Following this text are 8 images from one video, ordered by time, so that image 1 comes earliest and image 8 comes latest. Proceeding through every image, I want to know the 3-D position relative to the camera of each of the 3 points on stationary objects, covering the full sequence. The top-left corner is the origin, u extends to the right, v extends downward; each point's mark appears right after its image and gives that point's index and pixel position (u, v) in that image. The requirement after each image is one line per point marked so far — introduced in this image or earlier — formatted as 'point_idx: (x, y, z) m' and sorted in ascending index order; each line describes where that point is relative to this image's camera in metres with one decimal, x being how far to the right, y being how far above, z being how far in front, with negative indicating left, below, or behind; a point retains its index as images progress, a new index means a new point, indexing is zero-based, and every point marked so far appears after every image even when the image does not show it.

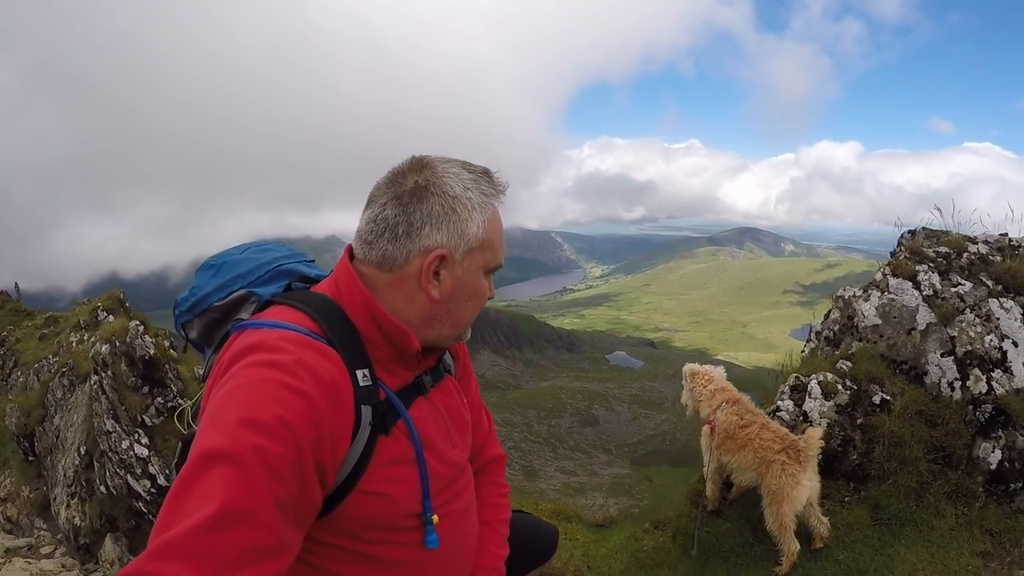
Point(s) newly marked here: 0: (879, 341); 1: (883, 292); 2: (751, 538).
0: (+7.2, -1.0, +11.3) m
1: (+7.5, 0.0, +11.8) m
2: (+4.2, -4.4, +9.9) m
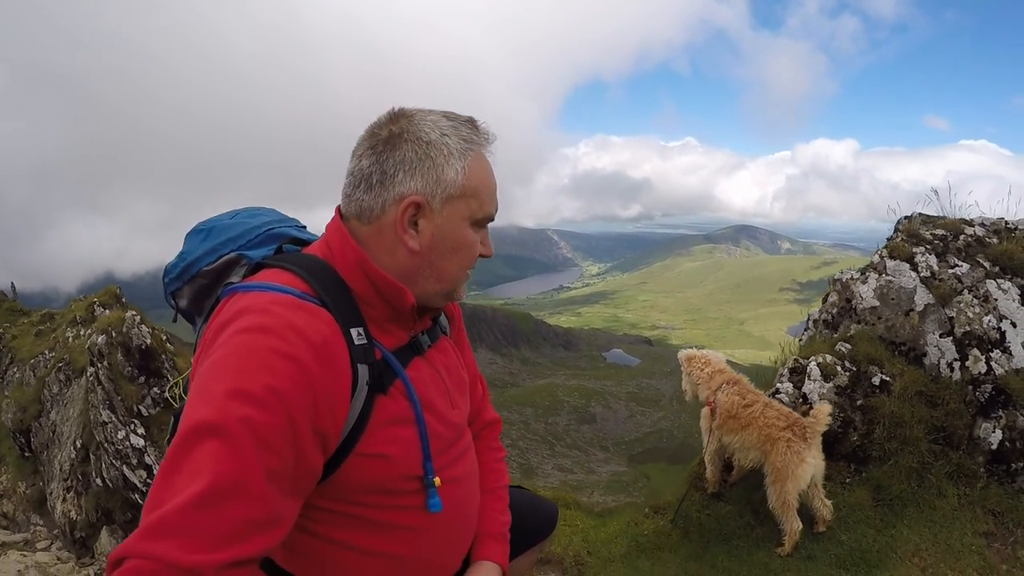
0: (+7.2, -0.7, +11.2) m
1: (+7.5, +0.3, +11.7) m
2: (+4.2, -4.0, +9.8) m
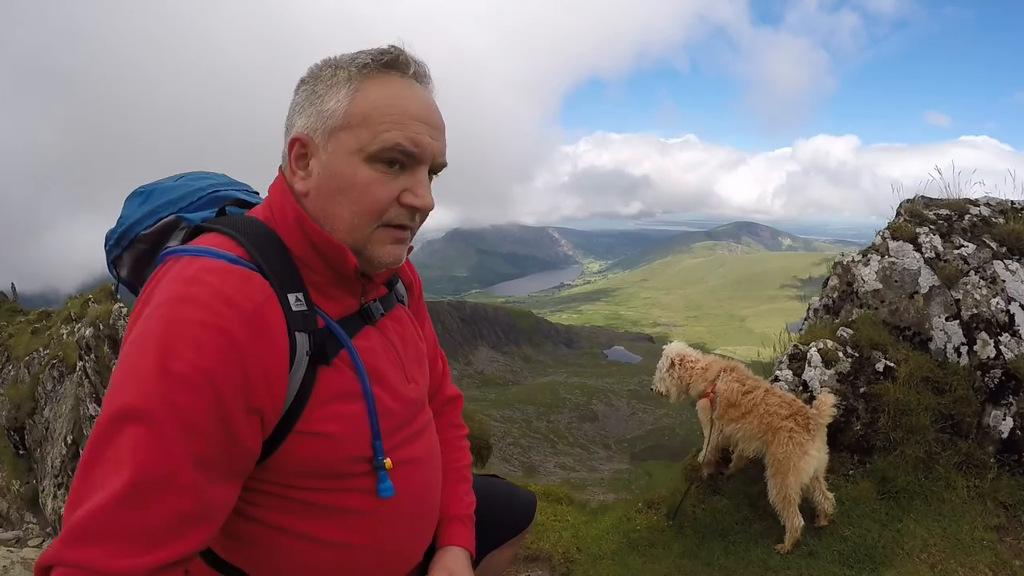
0: (+6.9, -0.4, +10.7) m
1: (+7.2, +0.6, +11.2) m
2: (+3.9, -3.7, +9.3) m
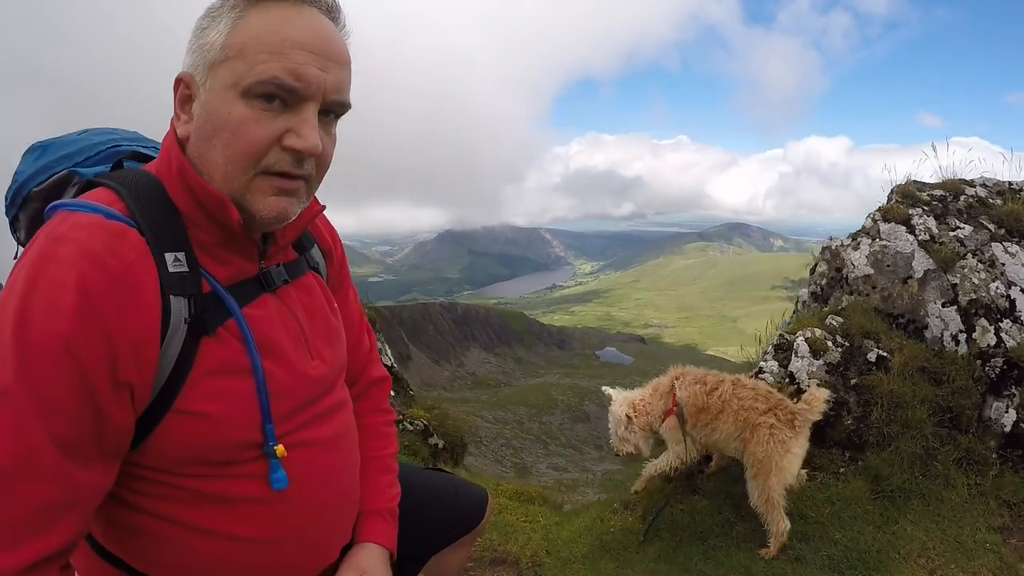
0: (+6.3, -0.1, +10.0) m
1: (+6.6, +0.9, +10.5) m
2: (+3.3, -3.4, +8.5) m
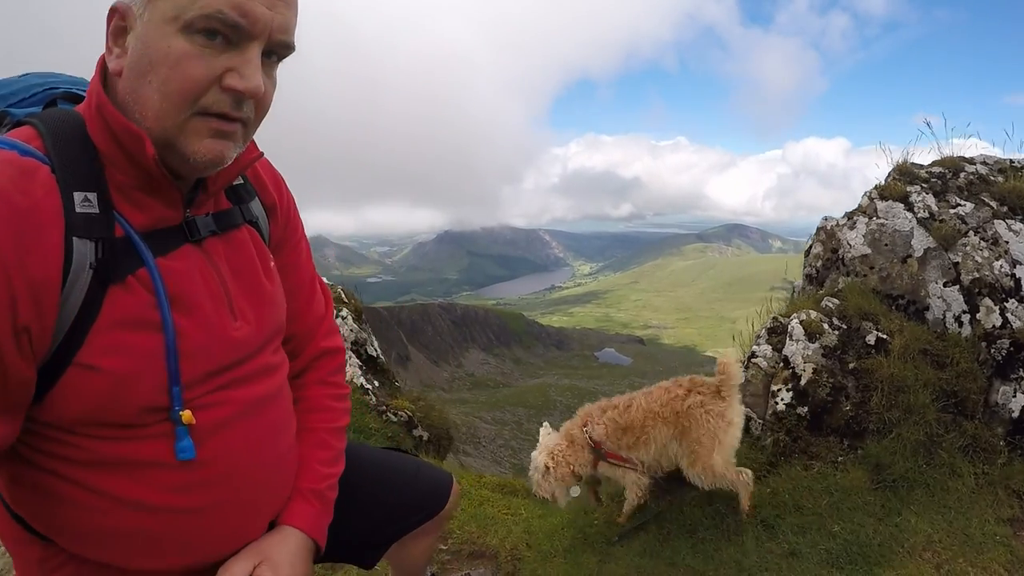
0: (+6.0, +0.2, +9.5) m
1: (+6.3, +1.2, +10.0) m
2: (+3.0, -3.1, +8.0) m
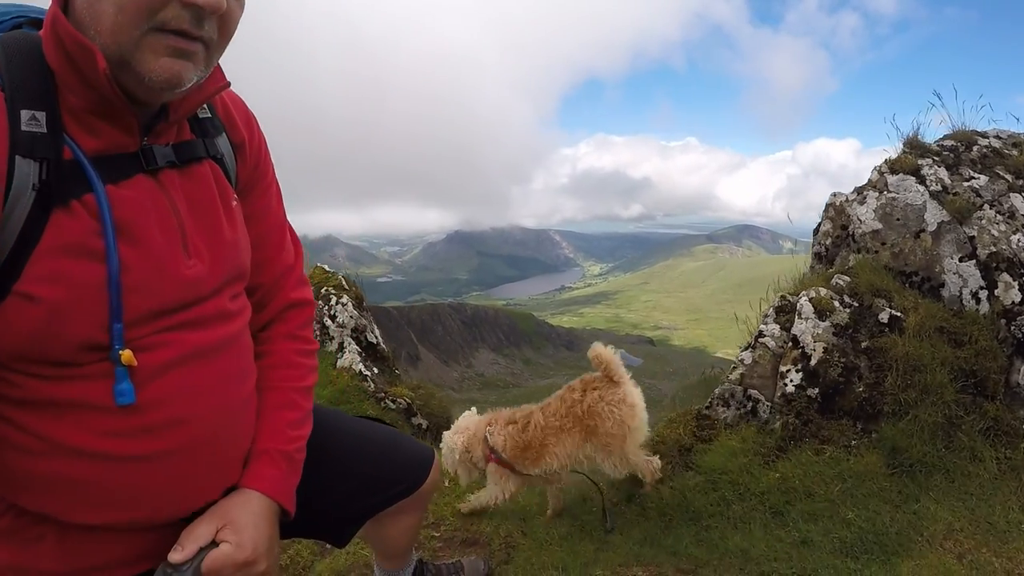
0: (+5.9, +0.6, +9.0) m
1: (+6.3, +1.6, +9.5) m
2: (+2.9, -2.8, +7.6) m
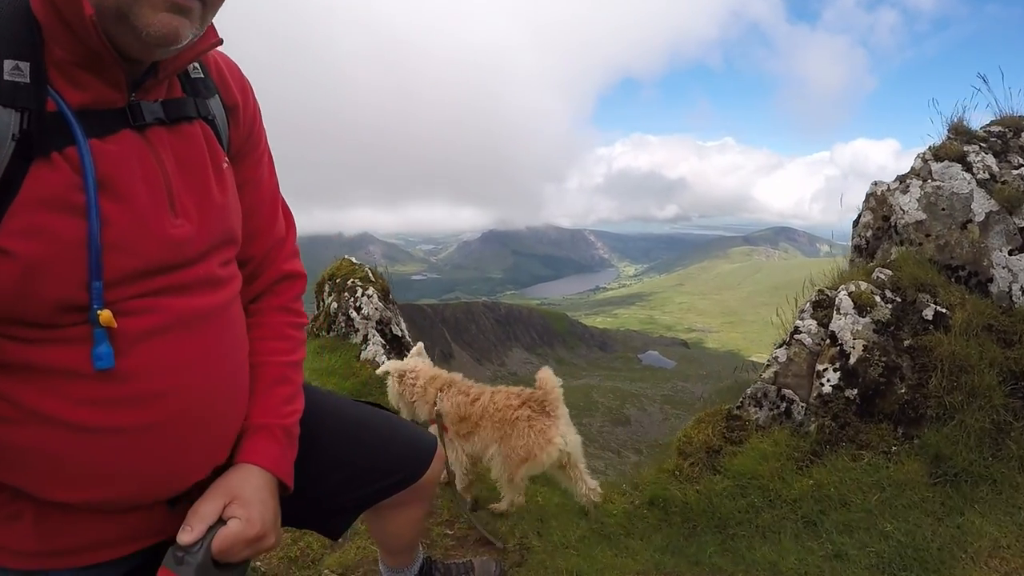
0: (+6.2, +0.6, +8.4) m
1: (+6.6, +1.6, +8.9) m
2: (+3.1, -2.7, +7.2) m
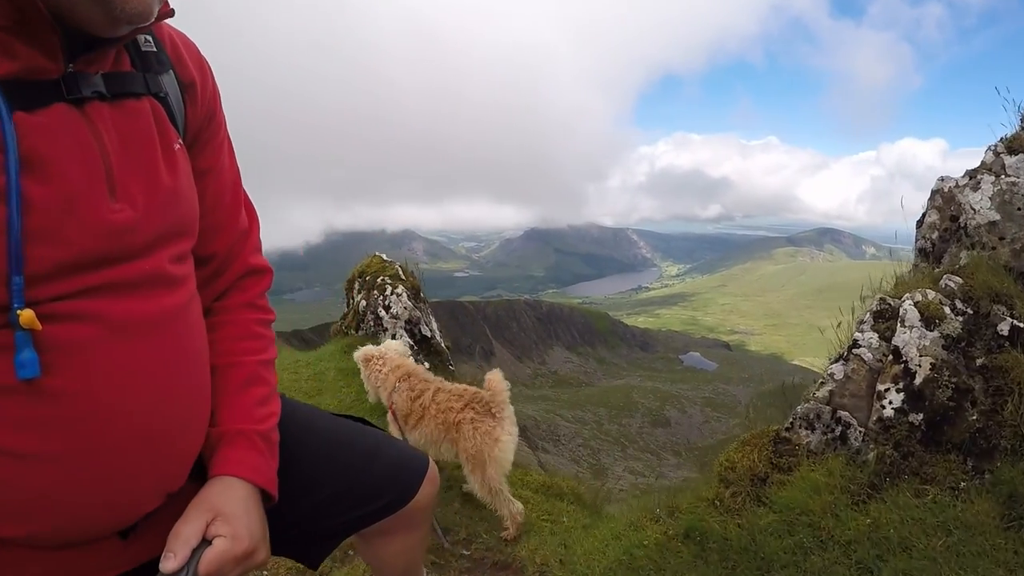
0: (+6.6, +0.4, +7.6) m
1: (+7.0, +1.4, +8.0) m
2: (+3.4, -2.9, +6.5) m
